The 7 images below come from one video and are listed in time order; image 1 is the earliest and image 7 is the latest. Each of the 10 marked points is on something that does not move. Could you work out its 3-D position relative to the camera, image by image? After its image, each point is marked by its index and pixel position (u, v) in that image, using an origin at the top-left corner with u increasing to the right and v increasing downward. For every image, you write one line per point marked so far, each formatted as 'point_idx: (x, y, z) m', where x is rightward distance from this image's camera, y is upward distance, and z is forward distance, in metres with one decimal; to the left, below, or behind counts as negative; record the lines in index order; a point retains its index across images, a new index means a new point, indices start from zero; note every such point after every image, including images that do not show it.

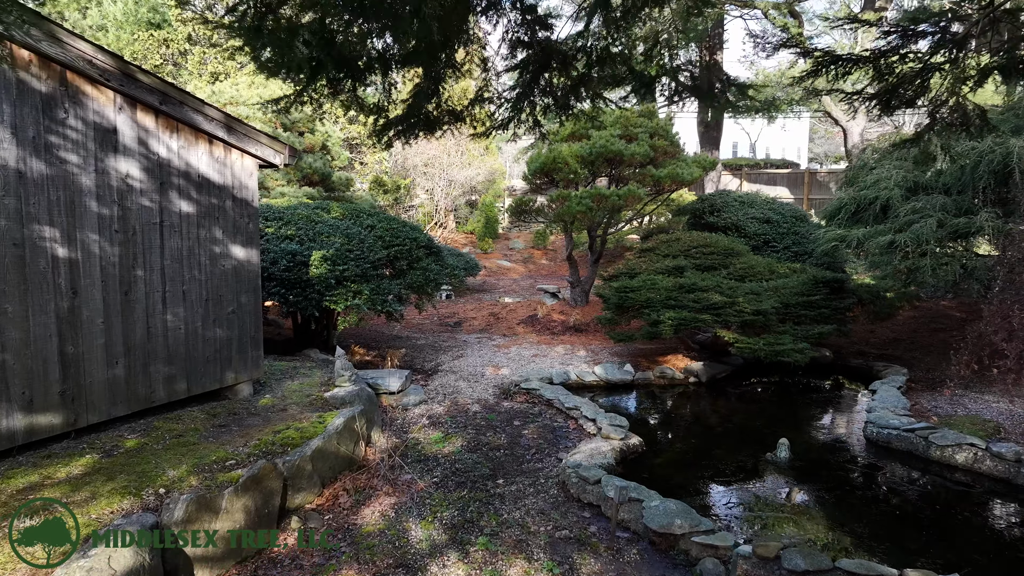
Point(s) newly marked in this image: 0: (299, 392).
0: (-1.0, -0.5, +4.1) m
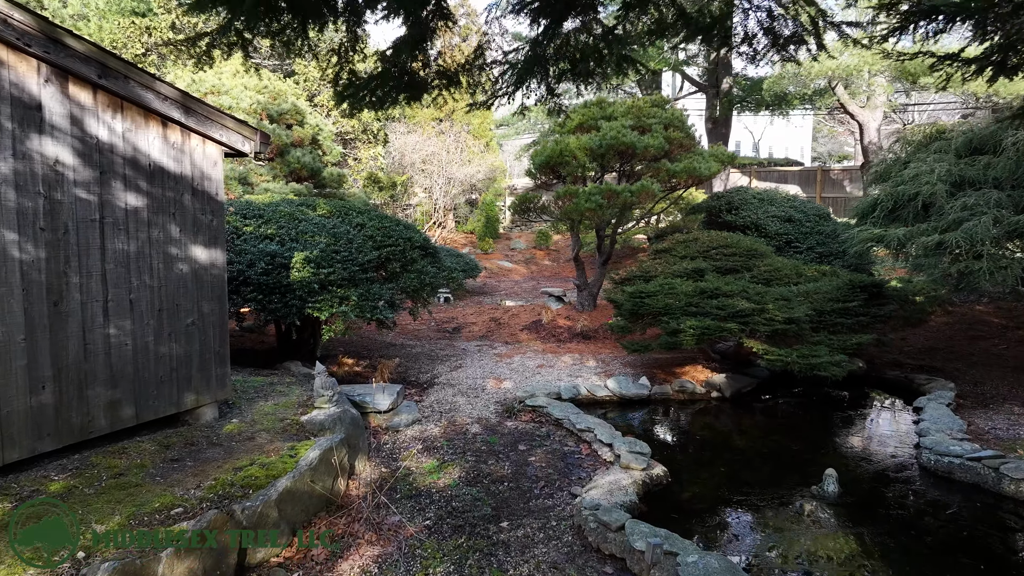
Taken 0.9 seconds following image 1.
0: (-1.0, -0.5, +3.5) m
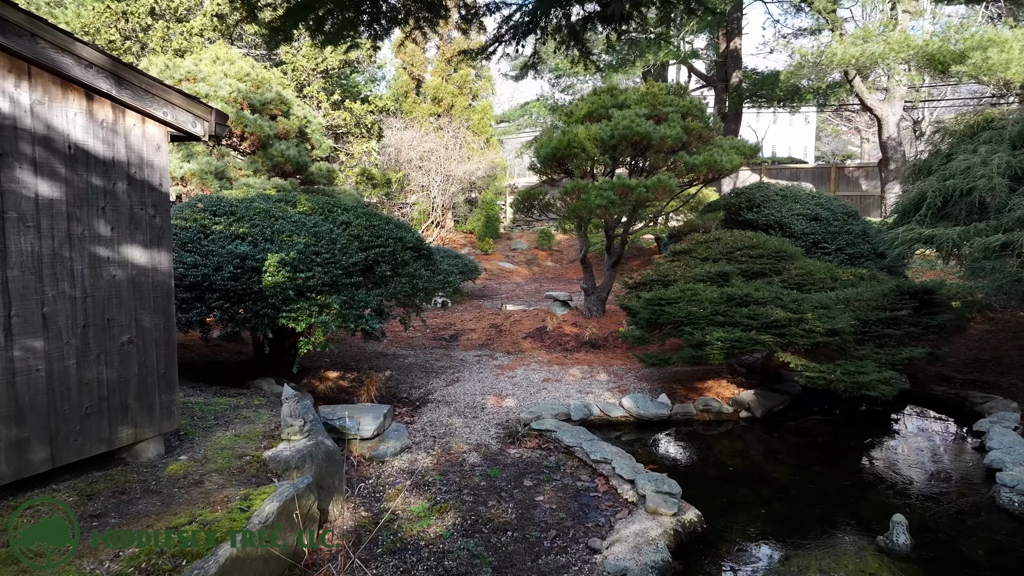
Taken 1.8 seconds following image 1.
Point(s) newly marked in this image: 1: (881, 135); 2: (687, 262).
0: (-1.0, -0.6, +2.9) m
1: (+5.1, +2.1, +11.7) m
2: (+1.1, +0.2, +5.4) m
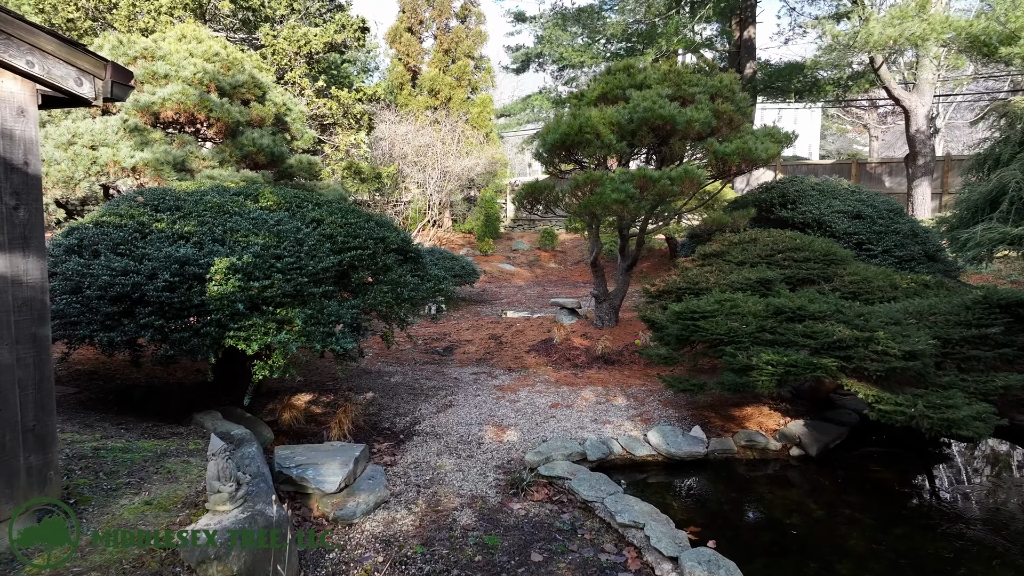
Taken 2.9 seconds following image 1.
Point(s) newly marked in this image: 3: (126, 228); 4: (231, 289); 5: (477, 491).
0: (-1.0, -0.6, +2.2) m
1: (+5.2, +2.1, +11.0) m
2: (+1.1, +0.1, +4.6) m
3: (-1.7, +0.3, +3.7) m
4: (-1.1, 0.0, +3.3) m
5: (-0.1, -0.8, +3.2) m
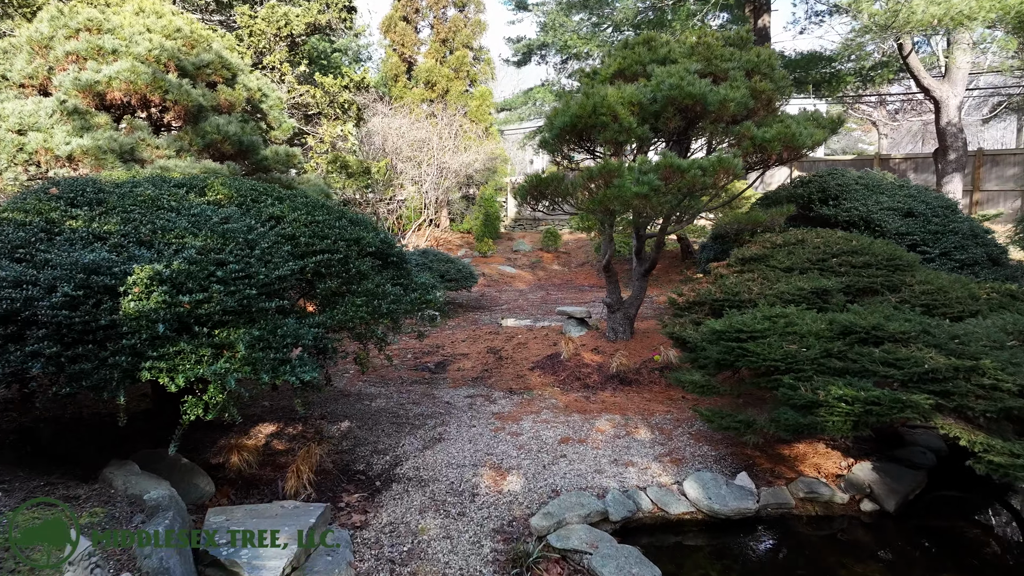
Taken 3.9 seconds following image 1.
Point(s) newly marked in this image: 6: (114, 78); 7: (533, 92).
0: (-1.0, -0.7, +1.4) m
1: (+5.2, +2.0, +10.2) m
2: (+1.1, +0.1, +3.9) m
3: (-1.7, +0.2, +2.9) m
4: (-1.1, -0.1, +2.6) m
5: (-0.1, -0.8, +2.5) m
6: (-2.2, +1.2, +4.7) m
7: (+0.4, +3.4, +14.6) m
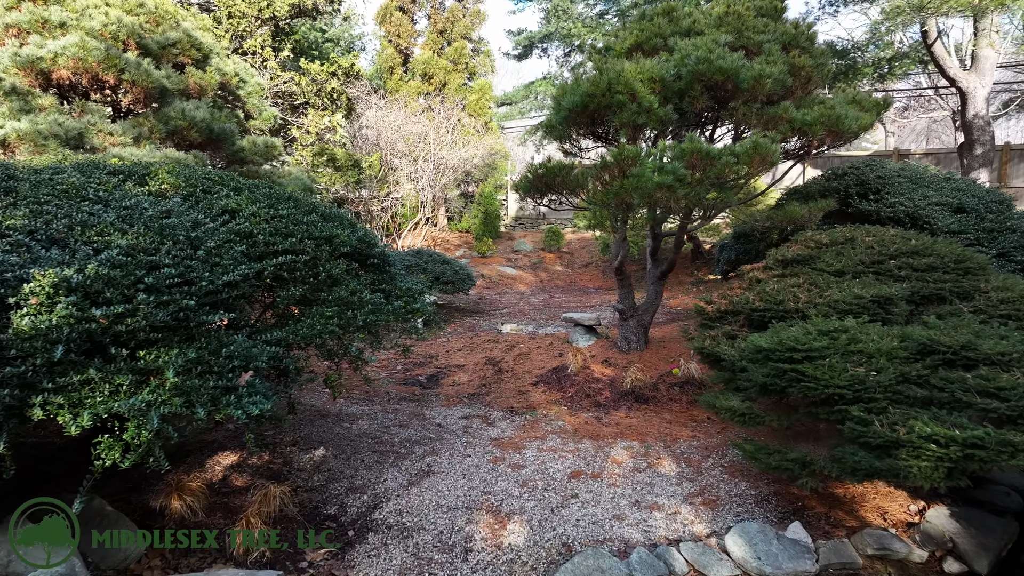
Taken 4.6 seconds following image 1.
0: (-1.0, -0.7, +0.8) m
1: (+5.2, +2.0, +9.6) m
2: (+1.1, 0.0, +3.3) m
3: (-1.7, +0.2, +2.3) m
4: (-1.1, -0.1, +2.0) m
5: (-0.1, -0.9, +1.9) m
6: (-2.2, +1.1, +4.1) m
7: (+0.4, +3.4, +14.0) m
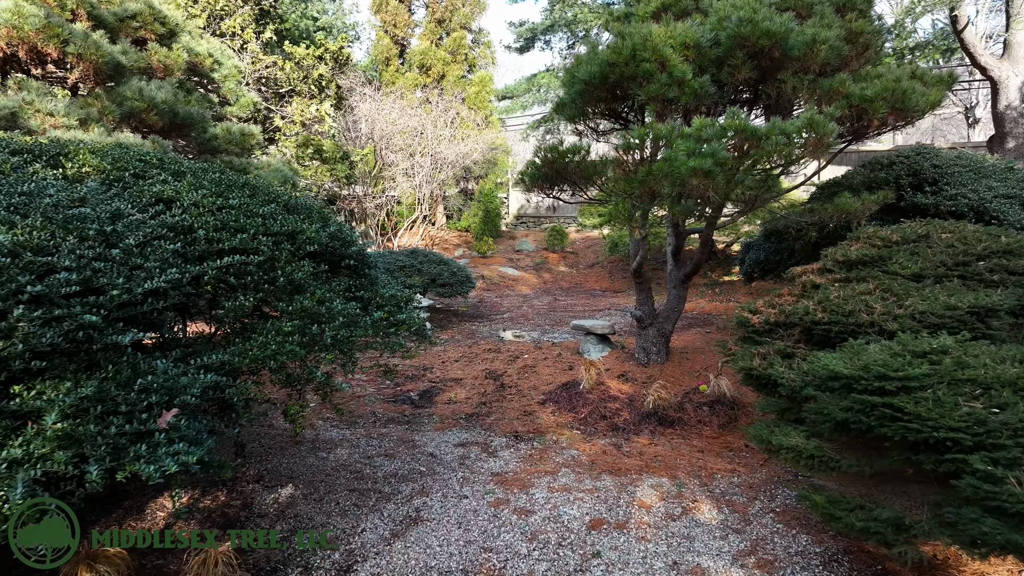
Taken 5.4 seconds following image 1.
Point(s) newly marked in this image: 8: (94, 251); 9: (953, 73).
0: (-1.0, -0.7, +0.3) m
1: (+5.2, +2.0, +9.0) m
2: (+1.2, 0.0, +2.7) m
3: (-1.7, +0.2, +1.8) m
4: (-1.1, -0.1, +1.4) m
5: (-0.1, -0.9, +1.3) m
6: (-2.2, +1.1, +3.5) m
7: (+0.4, +3.4, +13.4) m
8: (-1.0, +0.1, +1.9) m
9: (+1.9, +0.9, +3.6) m
